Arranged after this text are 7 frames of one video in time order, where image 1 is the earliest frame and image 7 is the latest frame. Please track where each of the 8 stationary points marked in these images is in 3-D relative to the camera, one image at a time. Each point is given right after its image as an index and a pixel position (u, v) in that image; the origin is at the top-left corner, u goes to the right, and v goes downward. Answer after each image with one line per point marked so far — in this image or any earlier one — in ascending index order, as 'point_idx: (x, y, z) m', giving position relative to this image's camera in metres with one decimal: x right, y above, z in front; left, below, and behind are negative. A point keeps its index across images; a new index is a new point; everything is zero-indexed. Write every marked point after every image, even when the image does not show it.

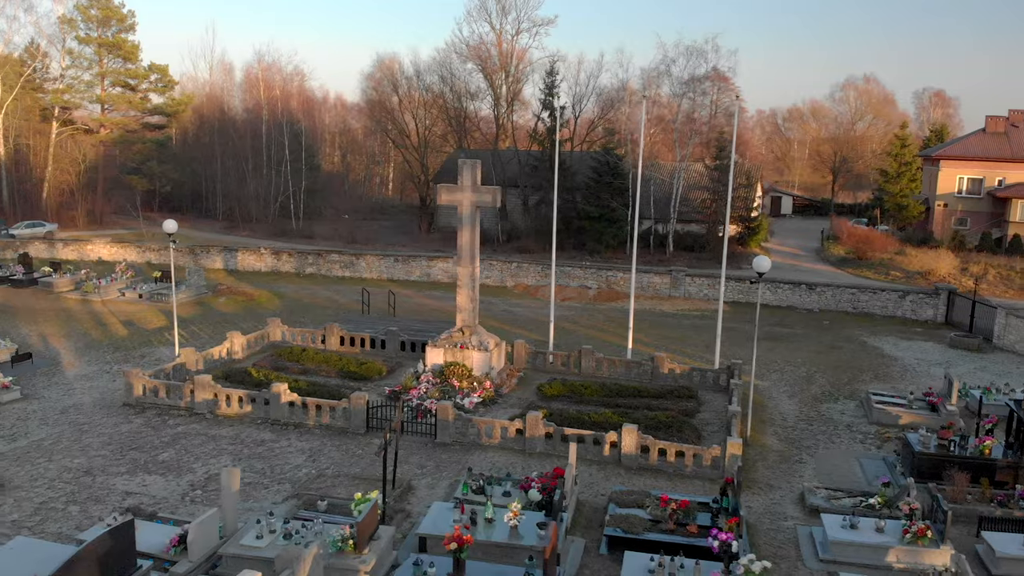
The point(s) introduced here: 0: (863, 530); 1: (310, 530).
0: (+4.8, -3.3, +11.7) m
1: (-2.5, -3.1, +10.8) m
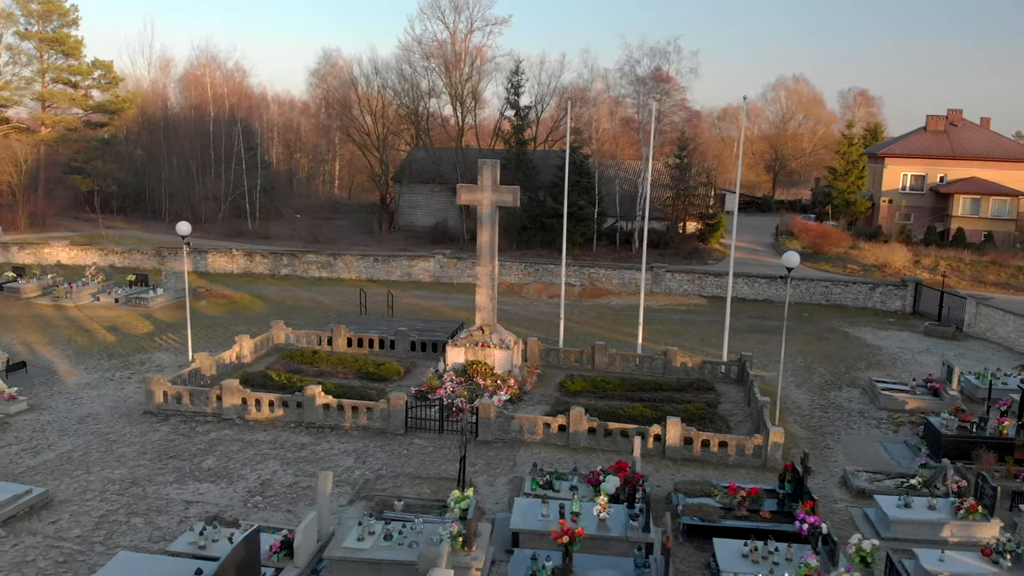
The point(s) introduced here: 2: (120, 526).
0: (+5.9, -3.2, +12.4) m
1: (-1.3, -3.1, +10.9) m
2: (-5.7, -3.4, +12.2) m
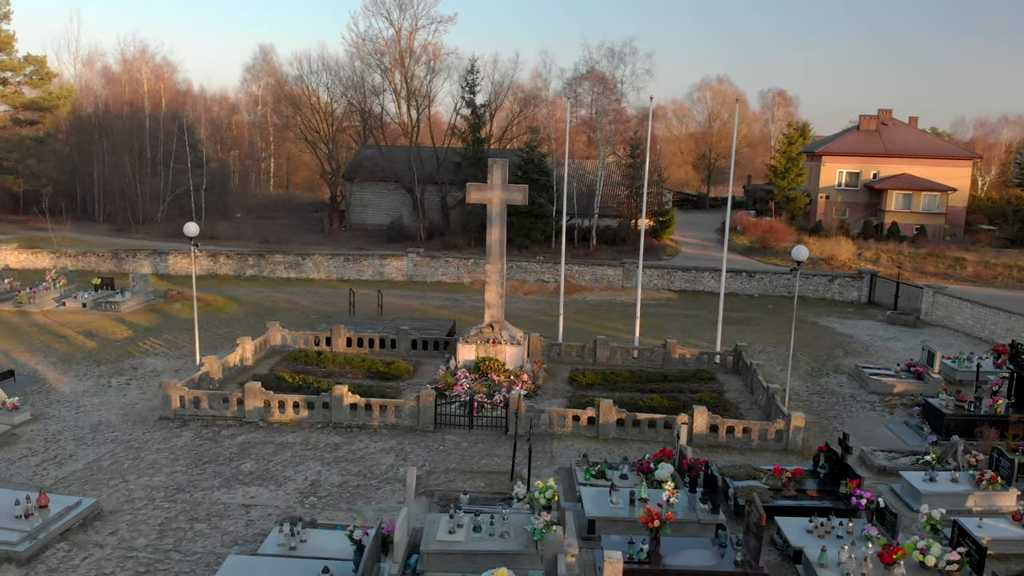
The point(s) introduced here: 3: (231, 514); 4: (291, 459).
0: (+6.9, -3.1, +13.5) m
1: (-0.2, -3.1, +11.2) m
2: (-4.6, -3.5, +12.0) m
3: (-4.2, -3.4, +12.7) m
4: (-3.9, -3.1, +15.0) m
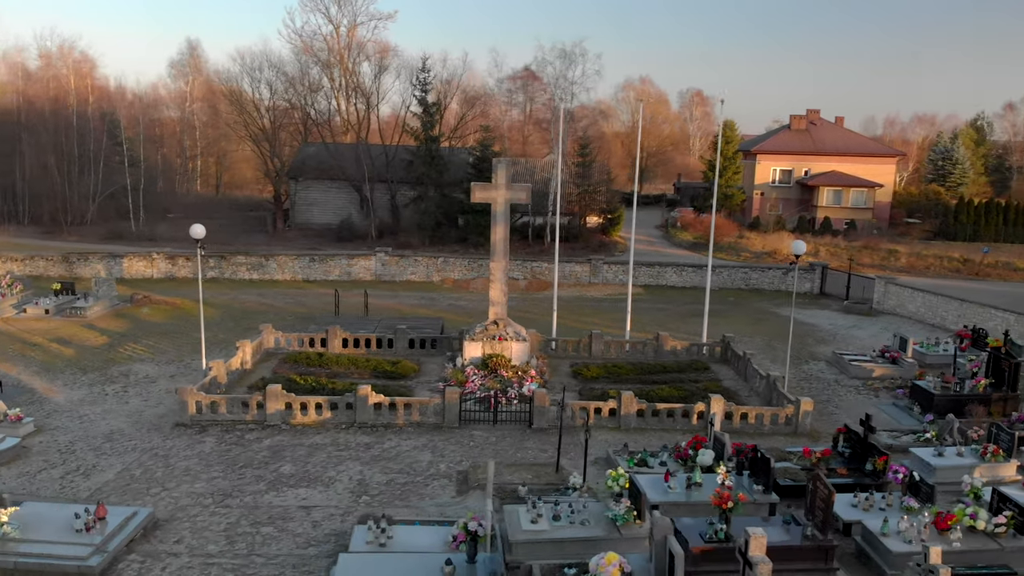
0: (+7.6, -2.9, +14.7) m
1: (+0.9, -3.1, +11.6) m
2: (-3.7, -3.5, +12.0) m
3: (-3.3, -3.4, +12.7) m
4: (-3.3, -3.1, +15.0) m
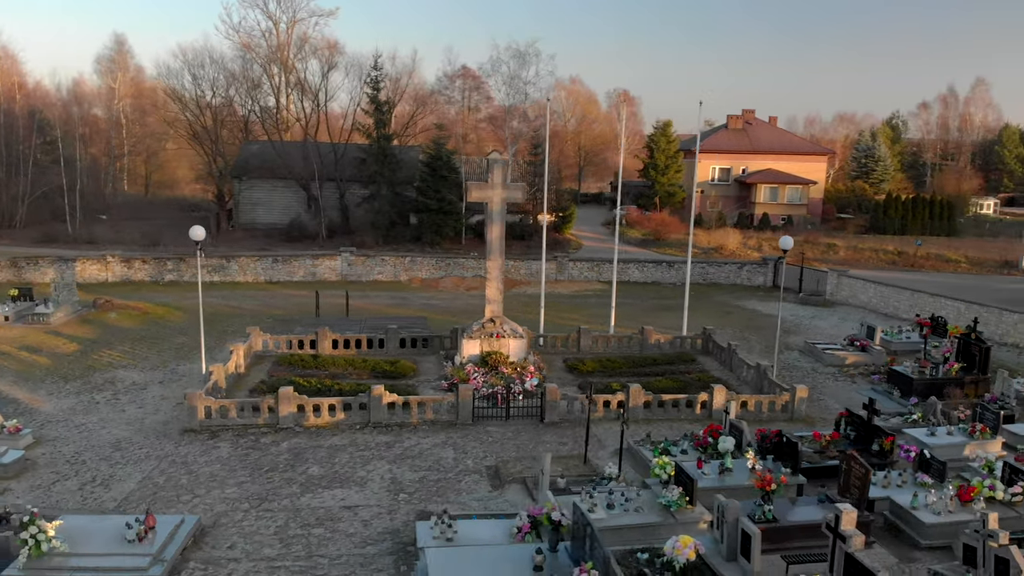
0: (+8.0, -2.8, +15.8) m
1: (+1.6, -3.0, +12.1) m
2: (-2.9, -3.5, +12.0) m
3: (-2.6, -3.4, +12.7) m
4: (-2.8, -3.1, +15.1) m
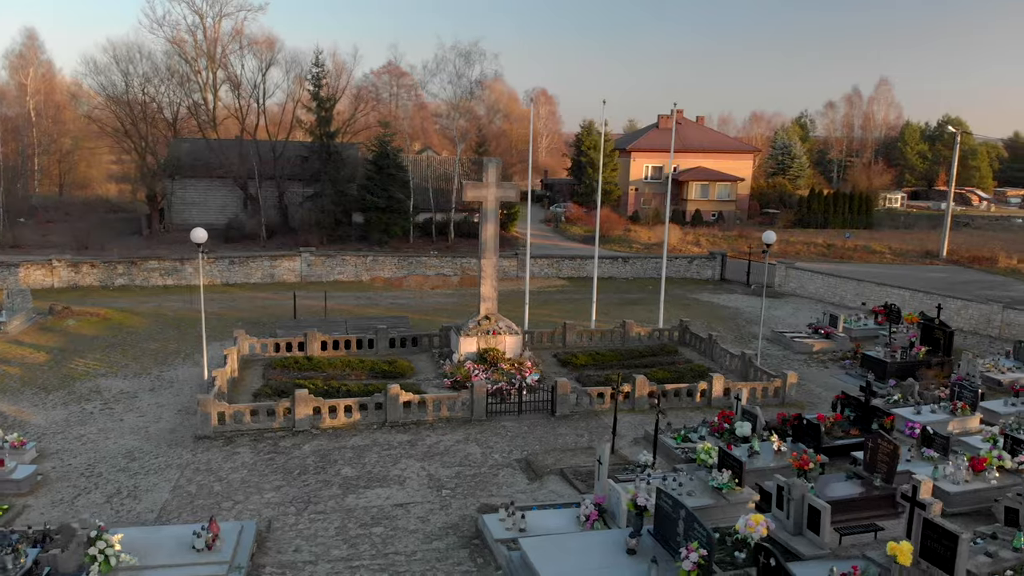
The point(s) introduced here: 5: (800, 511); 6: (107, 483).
0: (+8.4, -2.5, +17.1) m
1: (+2.5, -2.9, +12.6) m
2: (-2.0, -3.6, +12.0) m
3: (-1.8, -3.4, +12.8) m
4: (-2.3, -3.1, +15.1) m
5: (+3.7, -2.9, +10.9) m
6: (-6.9, -3.3, +14.3) m
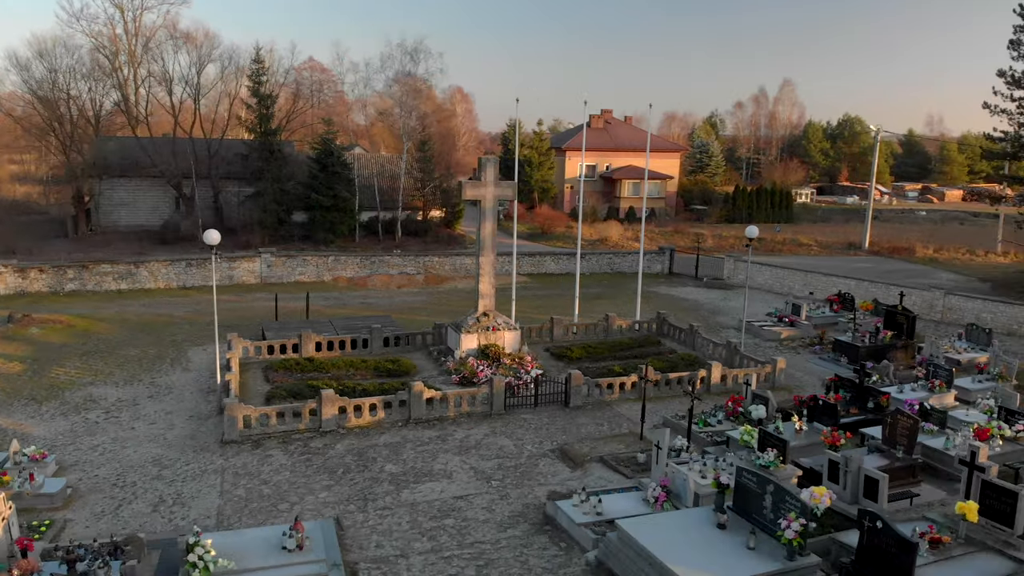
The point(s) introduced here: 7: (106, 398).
0: (+8.7, -2.3, +18.6) m
1: (+3.4, -2.8, +13.5) m
2: (-1.0, -3.5, +12.3) m
3: (-0.8, -3.4, +13.1) m
4: (-1.6, -3.1, +15.3) m
5: (+4.9, -2.7, +11.9) m
6: (-6.1, -3.3, +13.9) m
7: (-8.9, -2.4, +18.3) m
